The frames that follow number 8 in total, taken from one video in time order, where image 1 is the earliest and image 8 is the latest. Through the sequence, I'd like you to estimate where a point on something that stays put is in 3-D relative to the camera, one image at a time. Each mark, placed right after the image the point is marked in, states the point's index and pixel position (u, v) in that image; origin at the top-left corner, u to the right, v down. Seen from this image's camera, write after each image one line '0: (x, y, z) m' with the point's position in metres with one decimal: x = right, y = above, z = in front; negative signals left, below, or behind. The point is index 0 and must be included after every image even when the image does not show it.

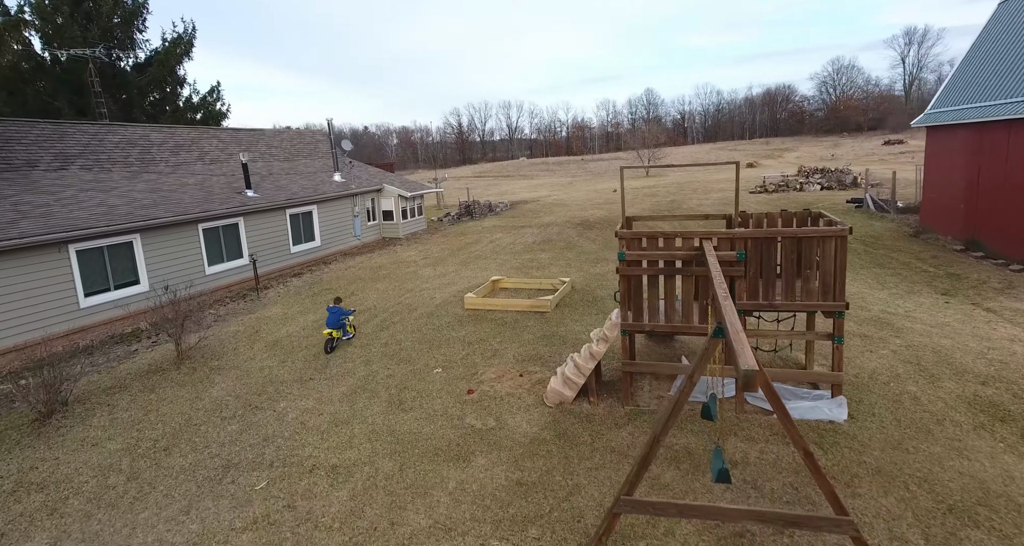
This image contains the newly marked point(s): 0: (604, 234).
0: (+3.4, +1.4, +19.7) m
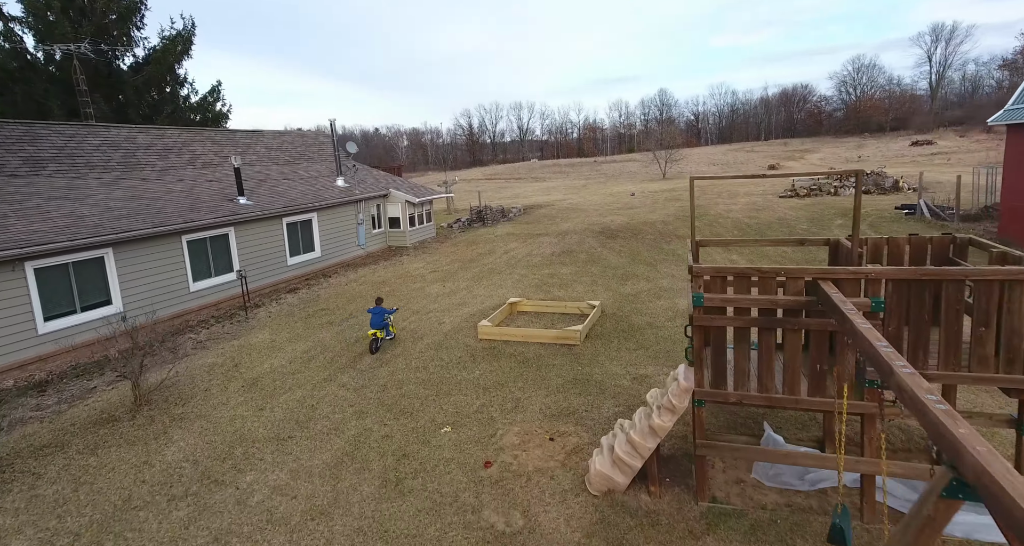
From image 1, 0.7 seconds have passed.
0: (+4.0, +0.9, +18.0) m
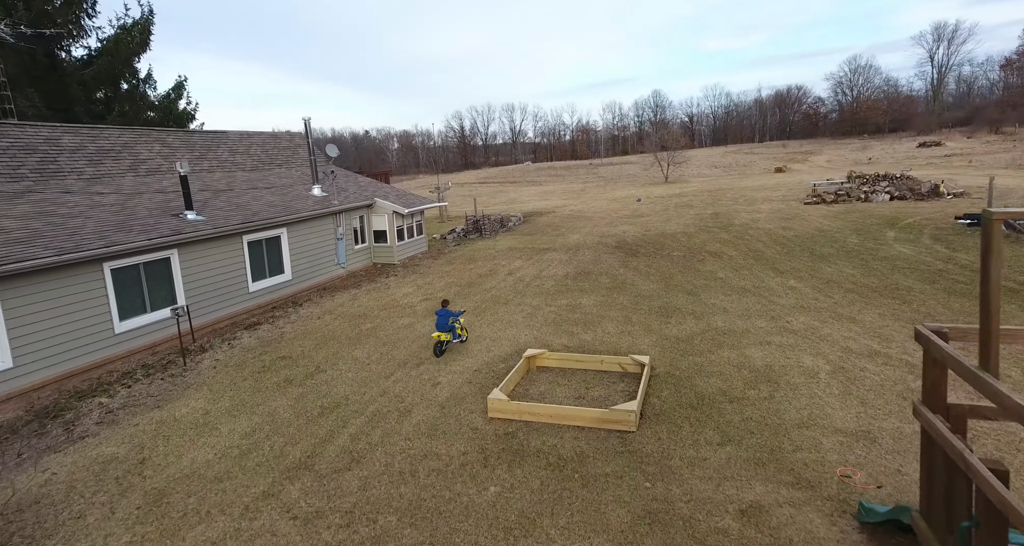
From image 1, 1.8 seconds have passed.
0: (+4.2, +0.2, +15.4) m
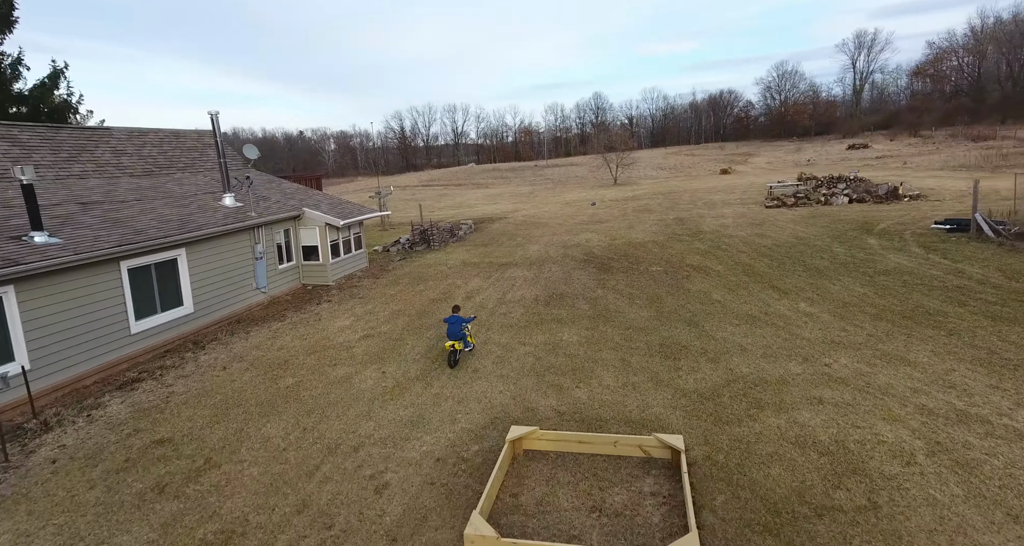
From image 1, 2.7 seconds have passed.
0: (+3.1, -0.3, +13.3) m
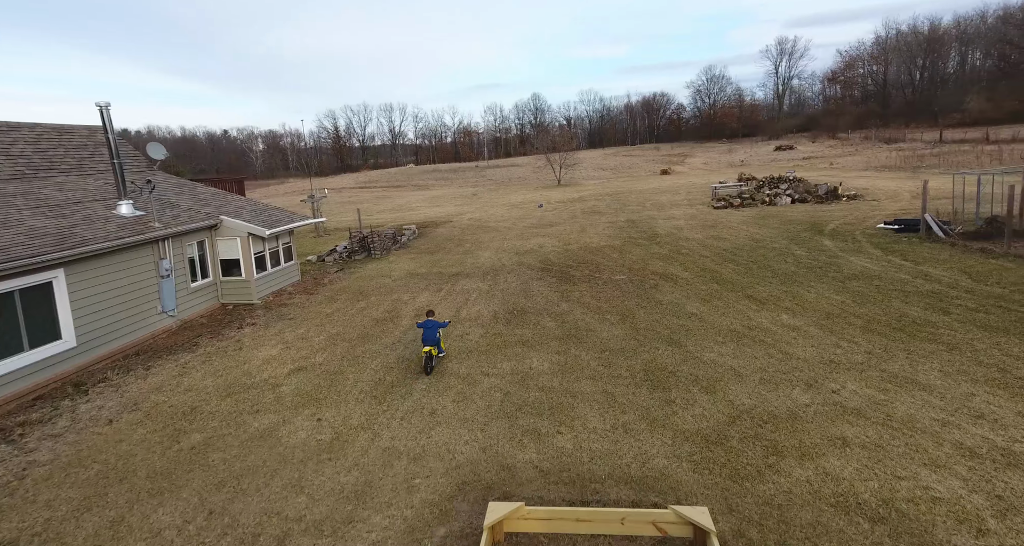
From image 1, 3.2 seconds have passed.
0: (+2.1, -0.5, +12.3) m
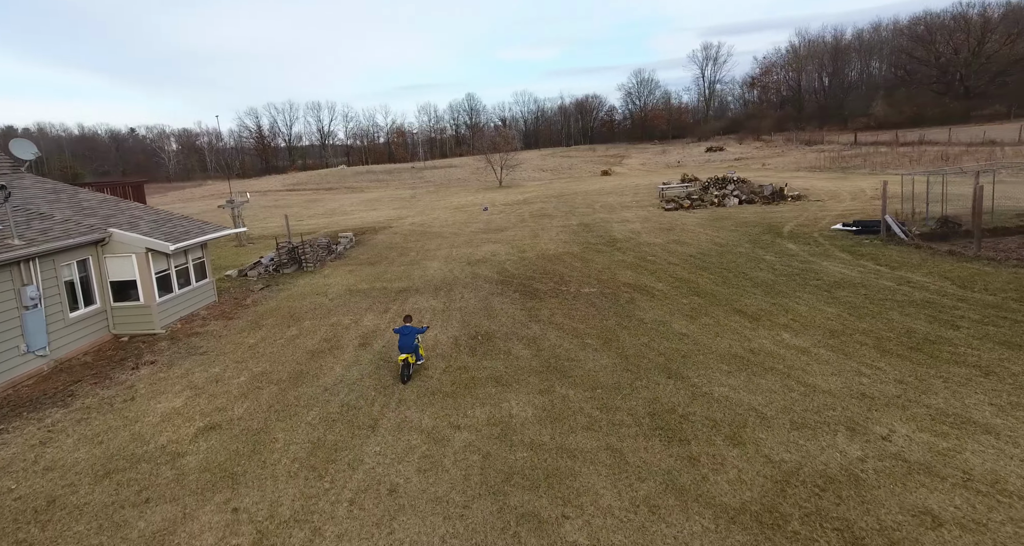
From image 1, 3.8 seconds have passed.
0: (+1.3, -0.8, +10.8) m
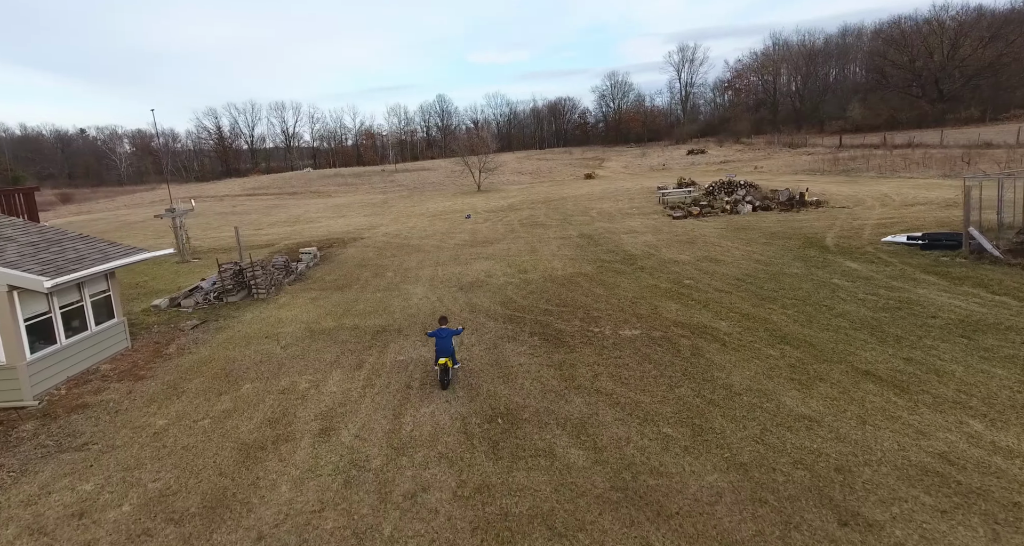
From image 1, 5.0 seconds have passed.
0: (+1.7, -1.5, +7.6) m
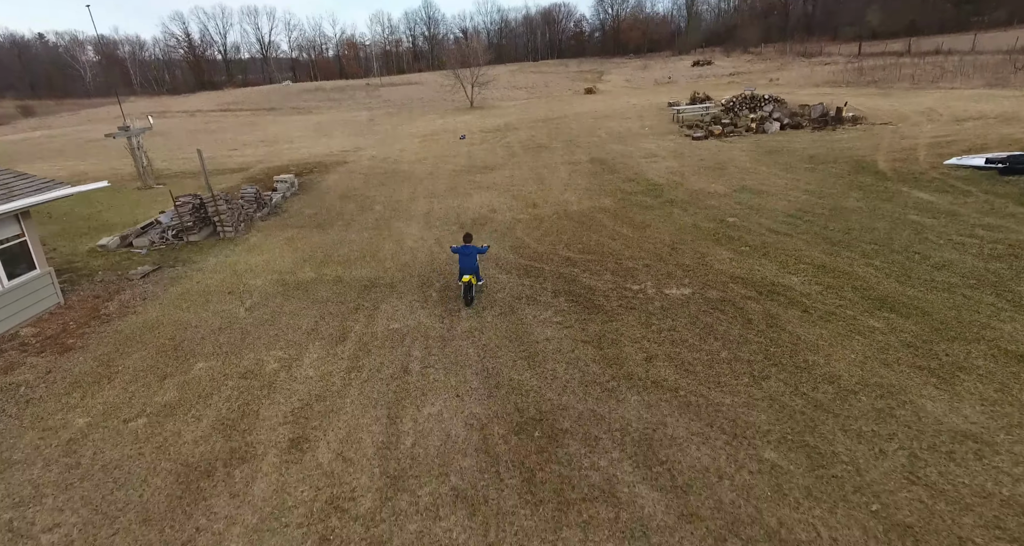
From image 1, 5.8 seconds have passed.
0: (+2.0, -1.0, +5.7) m
